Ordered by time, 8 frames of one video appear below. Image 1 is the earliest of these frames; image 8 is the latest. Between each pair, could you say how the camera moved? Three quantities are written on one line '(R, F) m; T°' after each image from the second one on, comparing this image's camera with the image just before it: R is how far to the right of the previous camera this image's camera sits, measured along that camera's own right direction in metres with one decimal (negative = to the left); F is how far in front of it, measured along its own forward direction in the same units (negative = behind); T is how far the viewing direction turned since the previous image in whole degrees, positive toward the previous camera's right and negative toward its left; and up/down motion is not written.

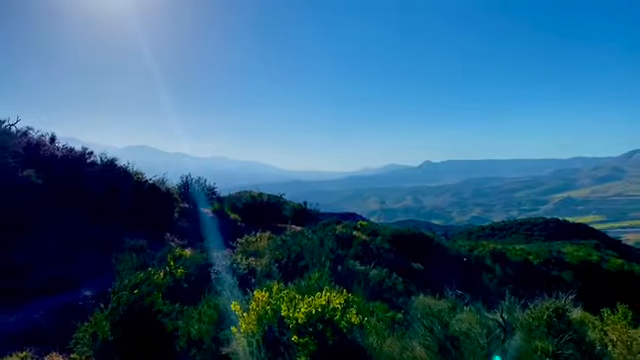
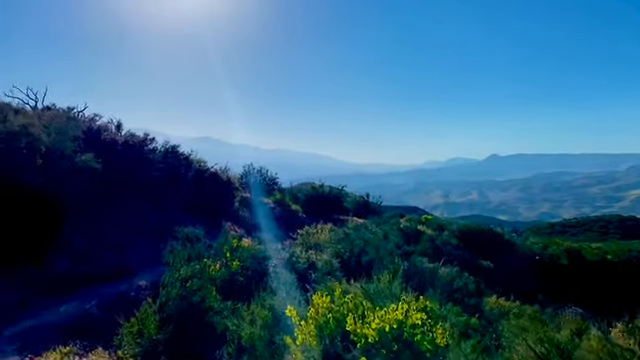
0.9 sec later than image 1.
(-0.1, +1.2) m; -6°
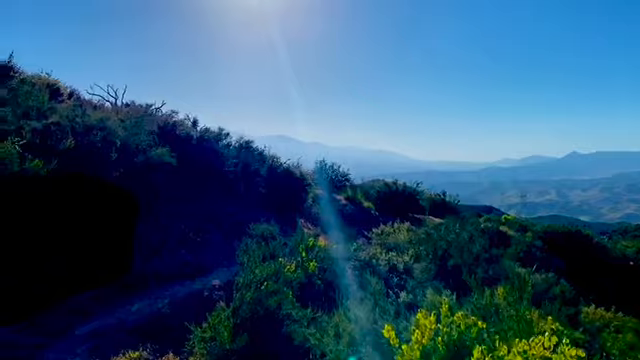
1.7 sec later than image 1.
(-0.3, +1.0) m; -7°
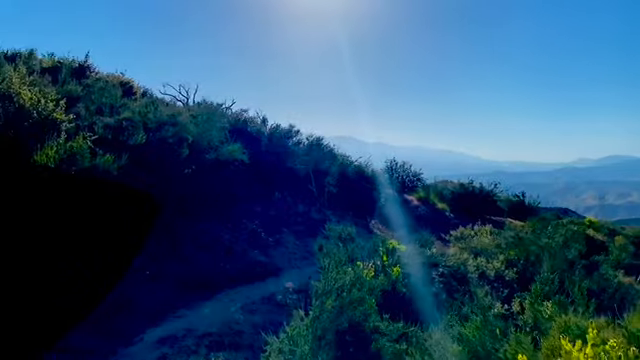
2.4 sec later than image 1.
(-0.3, +0.9) m; -7°
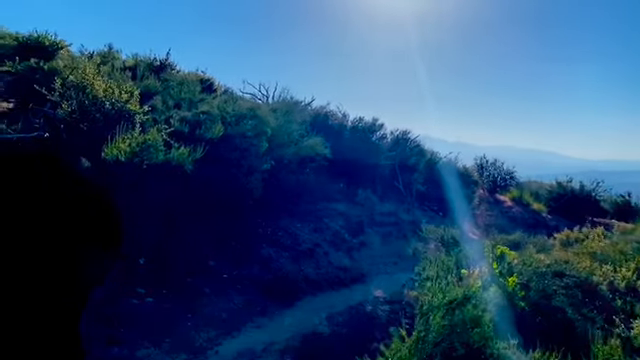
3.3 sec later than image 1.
(-0.3, +1.3) m; -8°
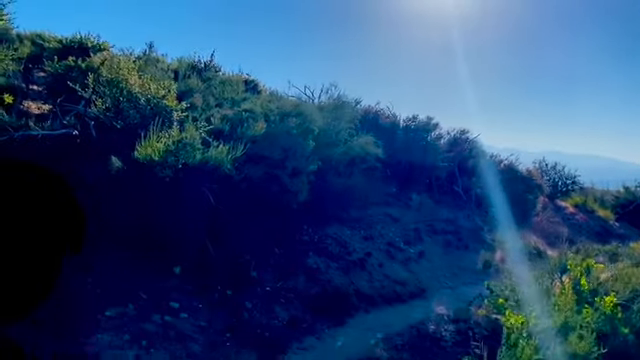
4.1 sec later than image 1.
(-0.1, +1.1) m; -5°
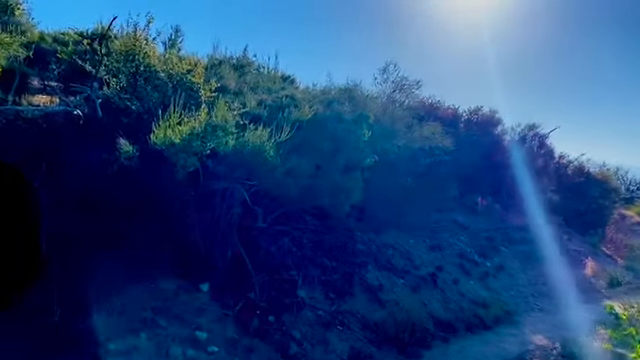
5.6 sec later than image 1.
(-0.5, +2.0) m; -3°
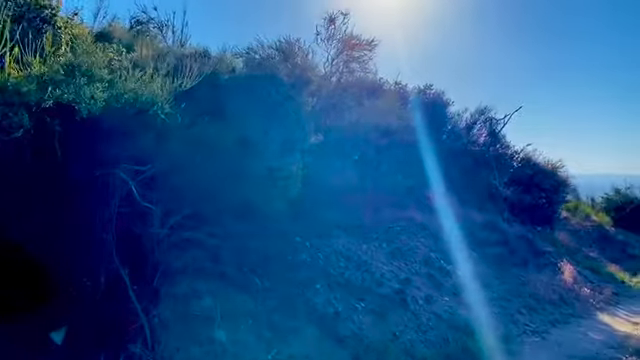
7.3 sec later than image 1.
(-0.1, +2.5) m; +9°
